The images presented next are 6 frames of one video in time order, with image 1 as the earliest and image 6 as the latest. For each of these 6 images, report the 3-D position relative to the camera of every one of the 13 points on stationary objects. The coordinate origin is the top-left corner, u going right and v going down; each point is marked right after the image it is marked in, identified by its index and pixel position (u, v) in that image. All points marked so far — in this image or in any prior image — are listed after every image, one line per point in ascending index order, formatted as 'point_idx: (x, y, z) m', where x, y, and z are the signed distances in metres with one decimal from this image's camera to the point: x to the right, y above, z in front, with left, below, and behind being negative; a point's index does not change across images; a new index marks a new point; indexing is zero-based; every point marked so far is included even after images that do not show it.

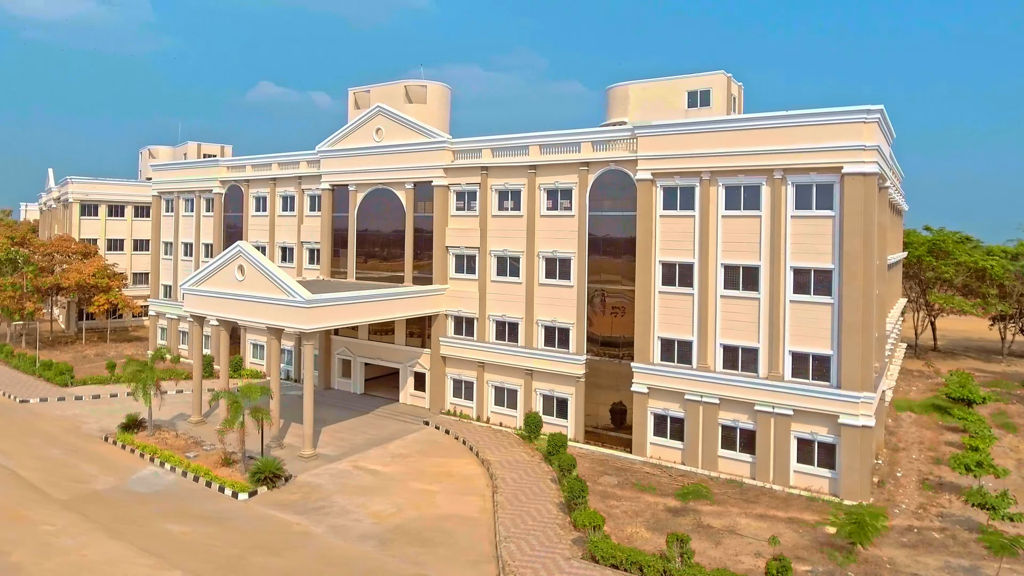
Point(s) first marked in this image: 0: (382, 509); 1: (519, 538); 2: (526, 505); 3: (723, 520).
0: (-3.8, -6.6, +19.8) m
1: (+0.2, -6.6, +17.7) m
2: (+0.5, -6.5, +19.8) m
3: (+6.0, -6.6, +19.1) m
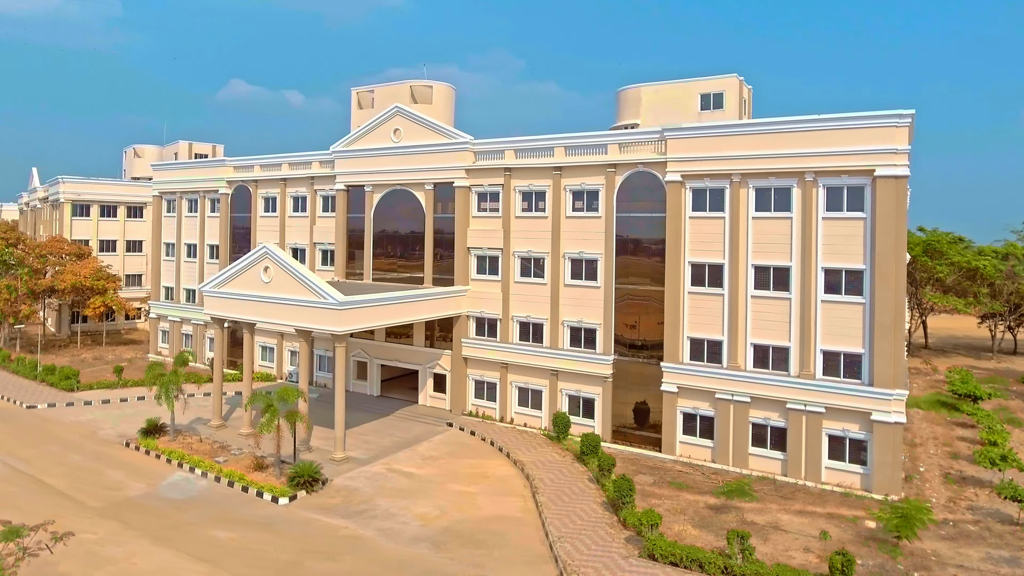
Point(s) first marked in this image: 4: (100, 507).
0: (-2.5, -6.6, +19.8) m
1: (+1.6, -6.7, +17.8) m
2: (+1.8, -6.5, +20.0) m
3: (+7.4, -6.6, +19.5) m
4: (-12.1, -6.5, +19.8) m
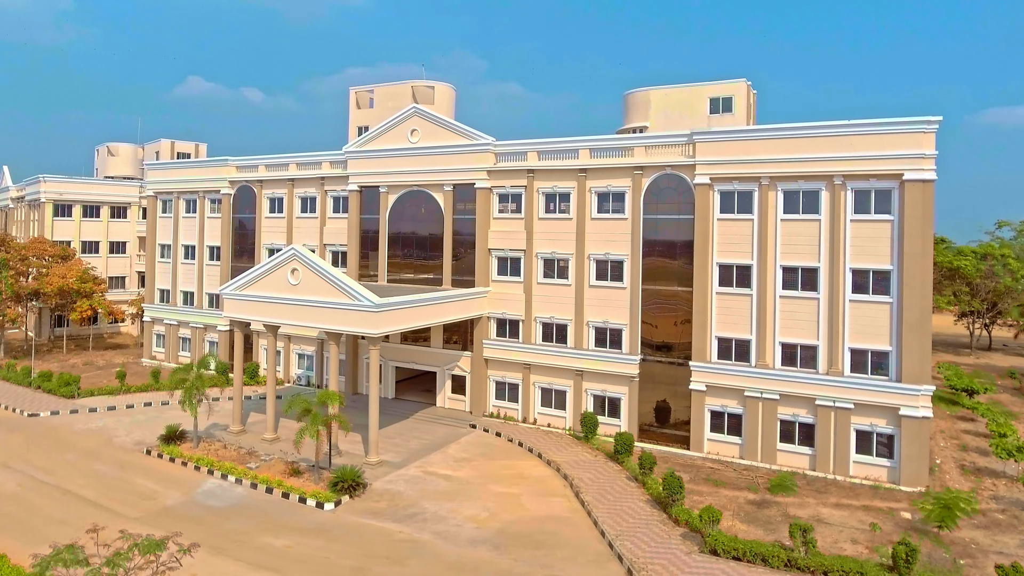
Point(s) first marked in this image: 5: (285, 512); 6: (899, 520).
0: (-1.1, -6.7, +19.8) m
1: (+3.2, -6.7, +18.1) m
2: (+3.2, -6.5, +20.2) m
3: (+8.8, -6.6, +20.0) m
4: (-10.7, -6.5, +19.2) m
5: (-6.7, -6.6, +19.7) m
6: (+11.2, -6.7, +19.3) m
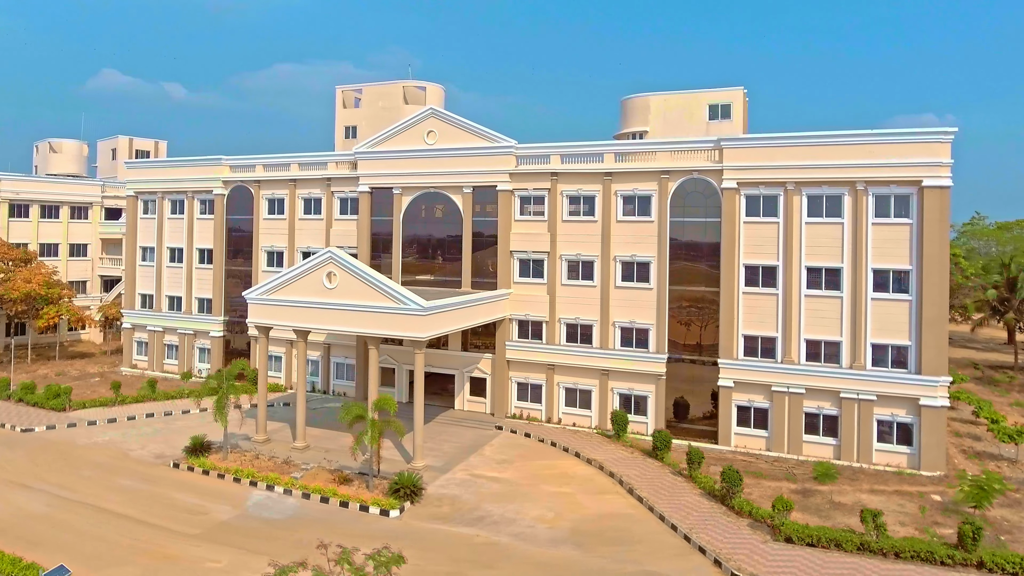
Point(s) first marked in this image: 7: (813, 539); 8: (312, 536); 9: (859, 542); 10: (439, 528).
0: (+0.9, -6.7, +20.0) m
1: (+5.3, -6.7, +18.7) m
2: (+5.1, -6.6, +20.9) m
3: (+10.7, -6.6, +21.2) m
4: (-8.6, -6.7, +18.4) m
5: (-4.7, -6.7, +19.3) m
6: (+13.1, -6.6, +20.8) m
7: (+7.9, -6.6, +17.5) m
8: (-5.5, -6.8, +18.3) m
9: (+8.9, -6.5, +17.2) m
10: (-2.1, -6.8, +18.9) m
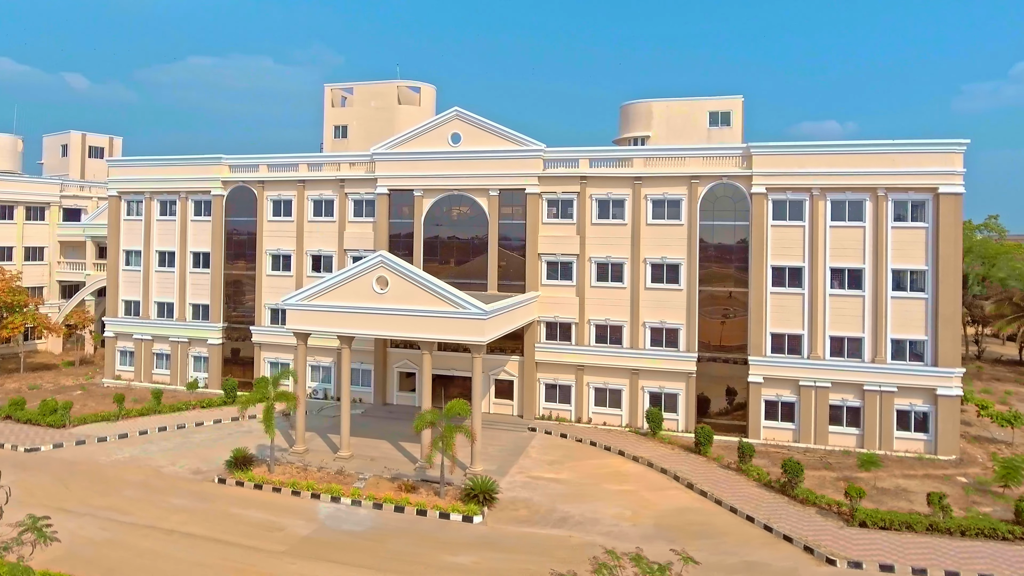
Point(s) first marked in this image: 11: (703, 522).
0: (+3.2, -6.8, +20.4) m
1: (+7.7, -6.8, +19.7) m
2: (+7.3, -6.6, +21.7) m
3: (+12.8, -6.6, +22.8) m
4: (-6.0, -6.9, +17.7) m
5: (-2.2, -6.9, +19.1) m
6: (+15.2, -6.6, +22.6) m
7: (+10.5, -6.6, +18.7) m
8: (-2.9, -6.9, +18.0) m
9: (+11.5, -6.5, +18.5) m
10: (+0.4, -6.9, +19.0) m
11: (+5.6, -6.9, +19.8) m
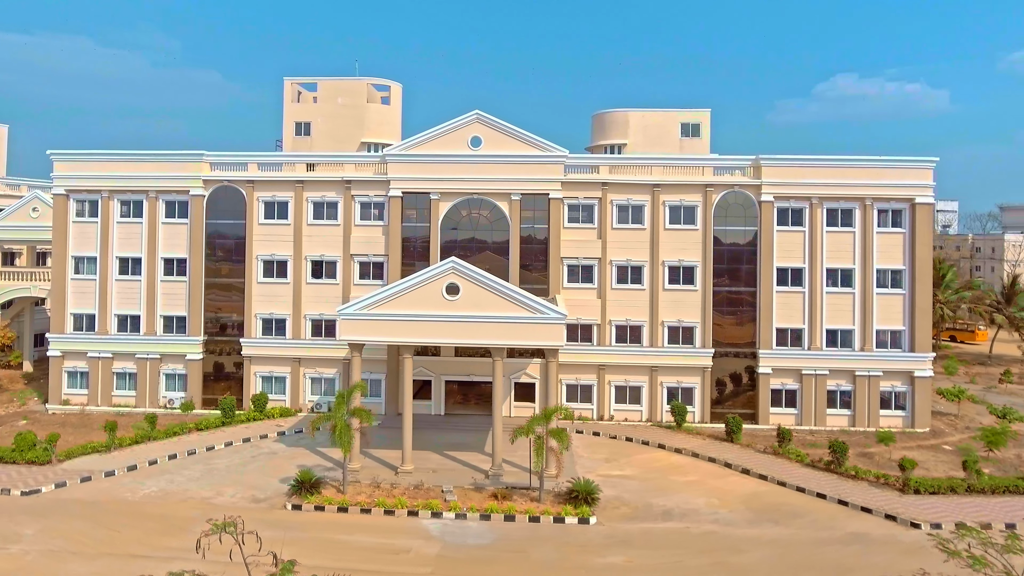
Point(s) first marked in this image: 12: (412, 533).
0: (+6.3, -6.9, +21.7) m
1: (+10.8, -6.8, +22.0) m
2: (+9.9, -6.6, +23.9) m
3: (+15.1, -6.5, +26.2) m
4: (-2.1, -7.1, +17.0) m
5: (+1.3, -7.0, +19.1) m
6: (+17.5, -6.5, +26.5) m
7: (+13.7, -6.5, +21.7) m
8: (+0.9, -7.1, +17.9) m
9: (+14.8, -6.4, +21.7) m
10: (+3.9, -7.0, +19.7) m
11: (+8.8, -7.0, +21.6) m
12: (-2.9, -6.9, +19.1) m
